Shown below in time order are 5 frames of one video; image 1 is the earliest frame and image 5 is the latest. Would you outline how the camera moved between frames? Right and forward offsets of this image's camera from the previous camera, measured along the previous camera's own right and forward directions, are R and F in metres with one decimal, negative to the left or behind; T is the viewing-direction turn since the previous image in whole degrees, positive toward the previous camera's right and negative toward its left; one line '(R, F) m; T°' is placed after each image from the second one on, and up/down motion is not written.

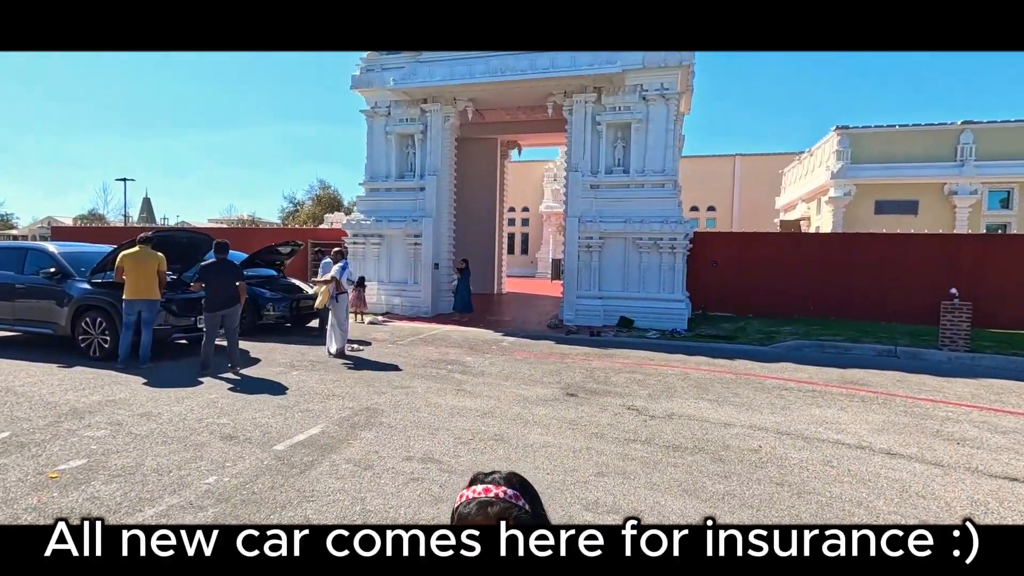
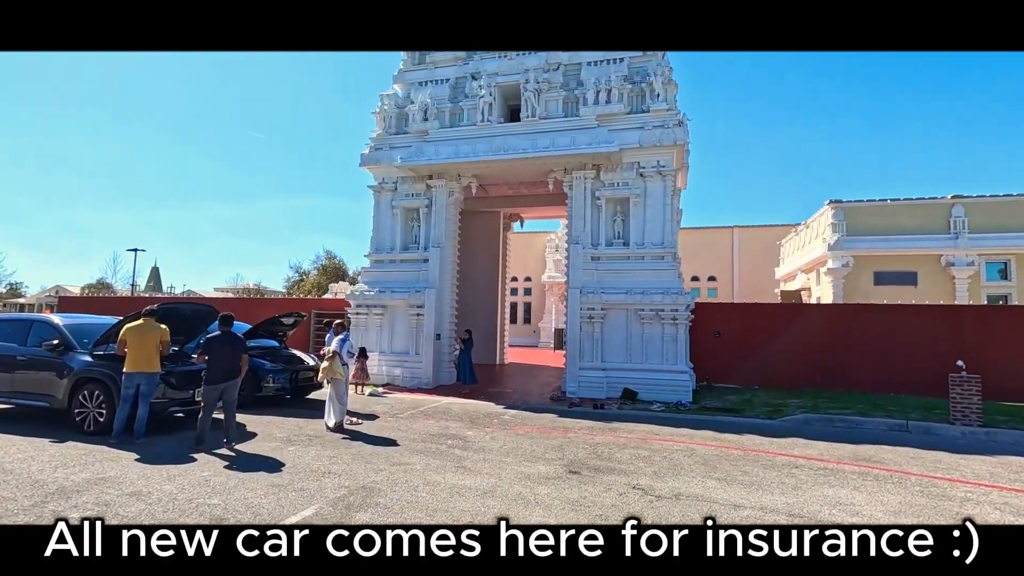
(0.0, 0.0) m; 0°
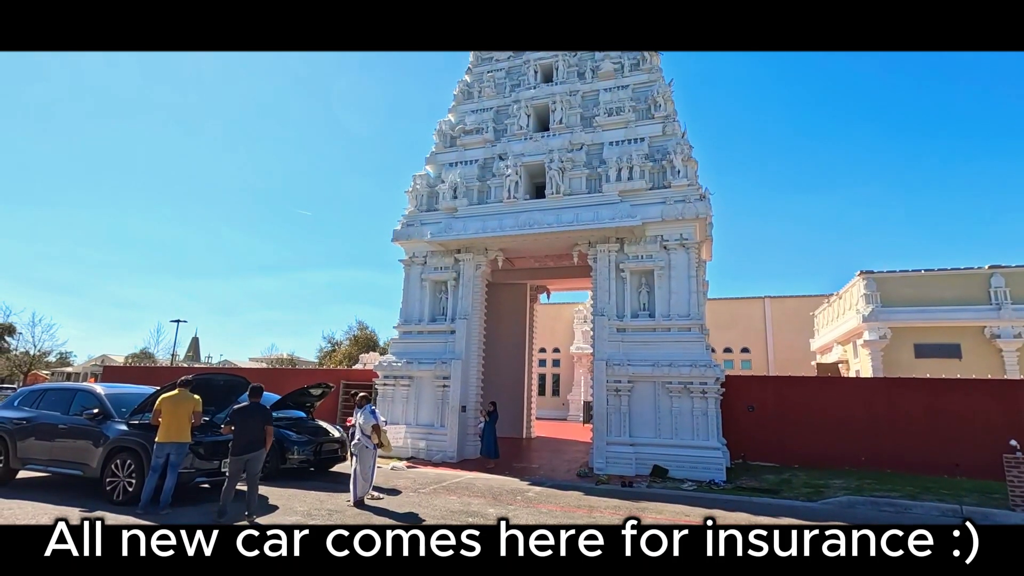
(+0.1, -0.1) m; -3°
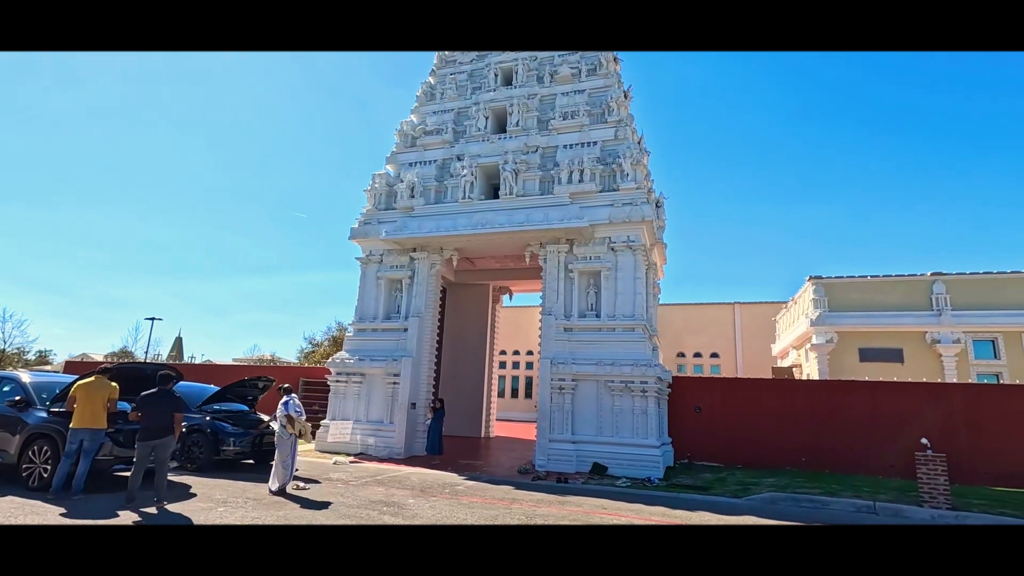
(+0.9, -0.2) m; +1°
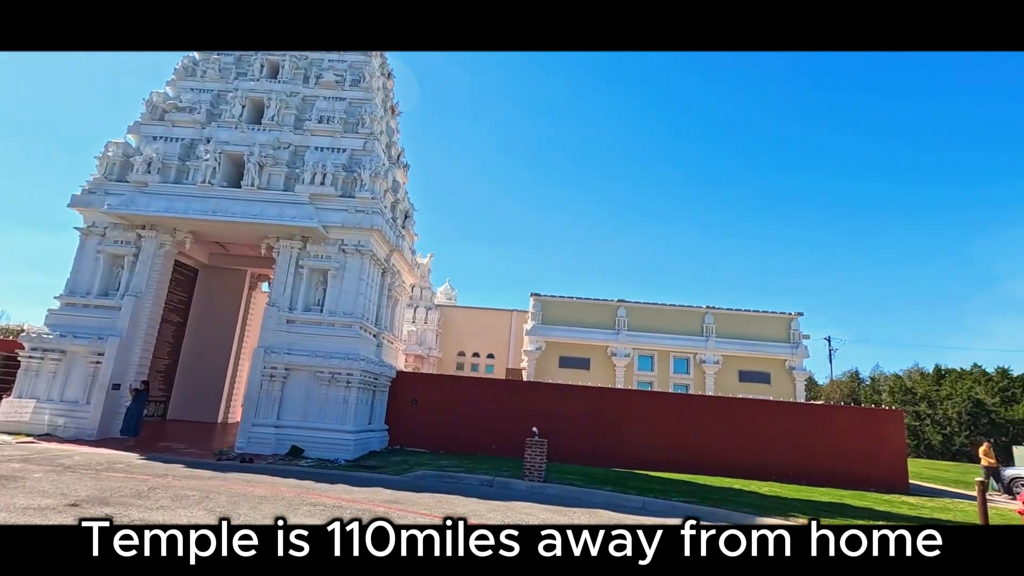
(+2.4, -1.6) m; +17°
